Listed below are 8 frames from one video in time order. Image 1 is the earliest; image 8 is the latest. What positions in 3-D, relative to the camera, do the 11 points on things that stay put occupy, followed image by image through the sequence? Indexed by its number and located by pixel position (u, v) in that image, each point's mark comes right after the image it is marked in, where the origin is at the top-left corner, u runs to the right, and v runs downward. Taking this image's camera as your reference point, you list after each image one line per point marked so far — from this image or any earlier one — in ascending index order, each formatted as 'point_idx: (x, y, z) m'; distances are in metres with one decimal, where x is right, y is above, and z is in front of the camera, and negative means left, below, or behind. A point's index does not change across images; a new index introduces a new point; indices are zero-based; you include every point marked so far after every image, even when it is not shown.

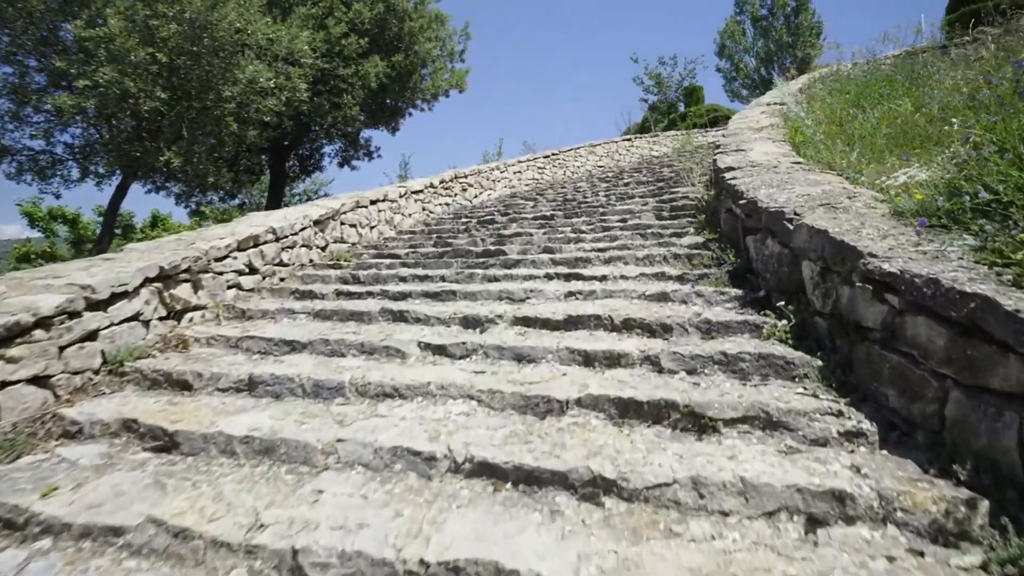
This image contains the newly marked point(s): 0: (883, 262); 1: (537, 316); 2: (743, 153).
0: (+1.1, +0.1, +1.8) m
1: (+0.1, -0.1, +2.8) m
2: (+1.6, +0.9, +4.4) m
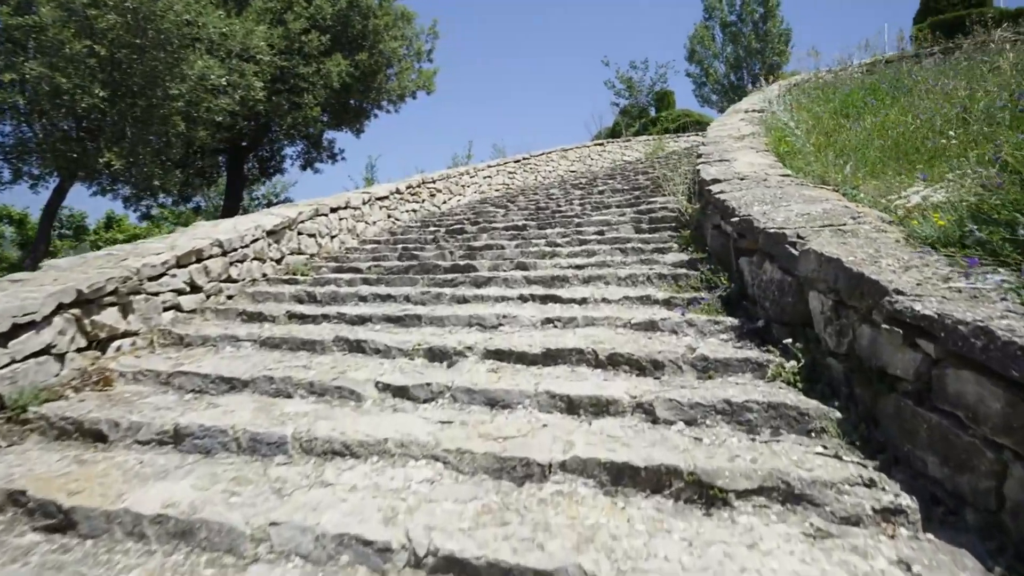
0: (+1.0, 0.0, +1.6) m
1: (0.0, -0.2, +2.5) m
2: (+1.4, +0.8, +4.2) m
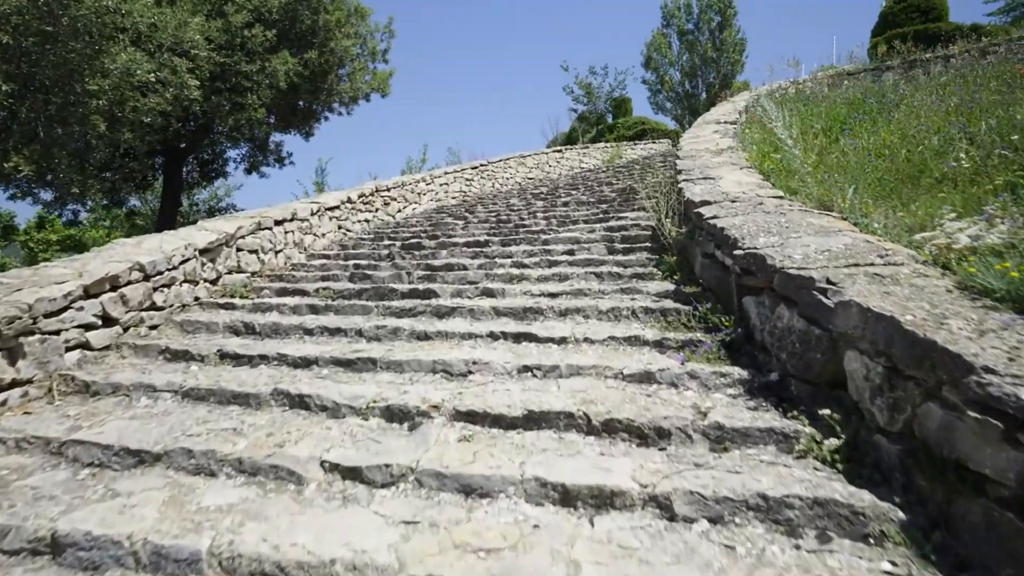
0: (+1.0, -0.2, +1.2) m
1: (-0.1, -0.4, +2.1) m
2: (+1.2, +0.6, +3.8) m
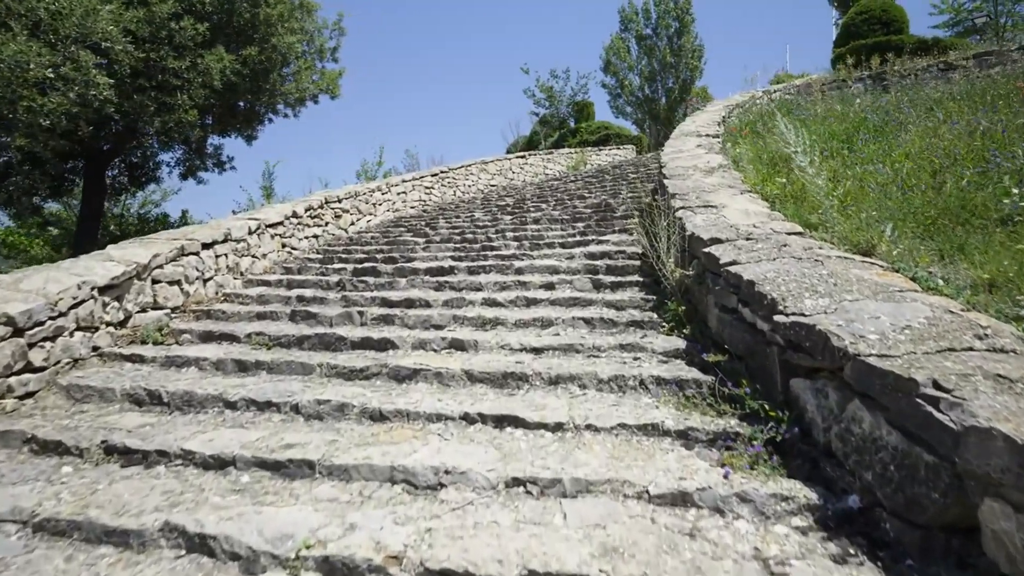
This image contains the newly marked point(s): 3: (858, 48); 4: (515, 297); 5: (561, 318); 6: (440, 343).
0: (+1.0, -0.4, +0.7) m
1: (-0.1, -0.7, +1.5) m
2: (+1.1, +0.4, +3.3) m
3: (+6.8, +4.7, +12.3) m
4: (0.0, -0.1, +3.8) m
5: (+0.3, -0.2, +3.3) m
6: (-0.4, -0.3, +3.1) m
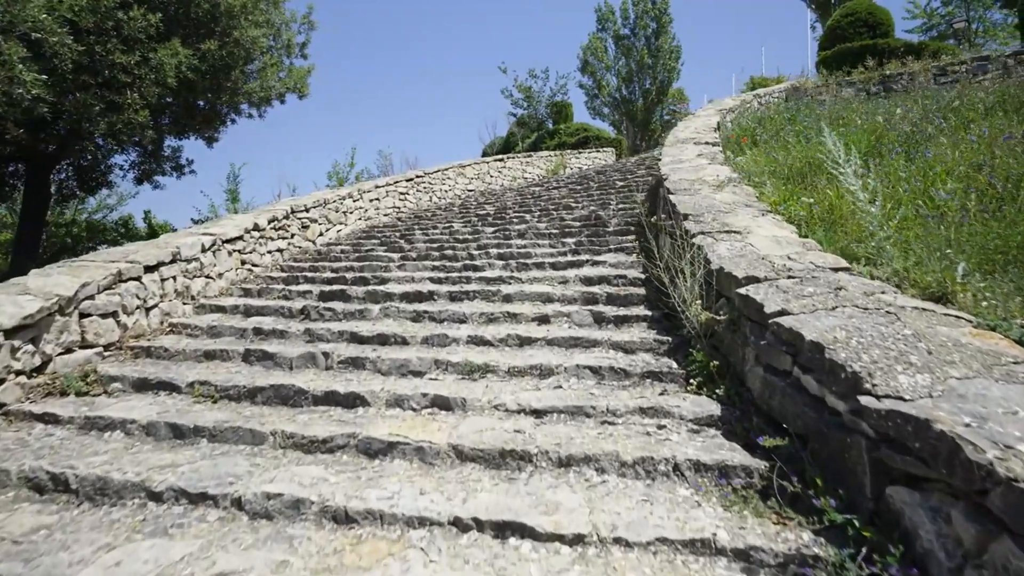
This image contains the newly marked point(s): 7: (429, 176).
0: (+1.1, -0.6, +0.2) m
1: (-0.1, -0.9, +1.0) m
2: (+1.0, +0.2, +2.9) m
3: (+6.4, +4.5, +12.1) m
4: (0.0, -0.2, +3.3) m
5: (+0.2, -0.3, +2.8) m
6: (-0.4, -0.5, +2.6) m
7: (-1.4, +1.9, +10.8) m
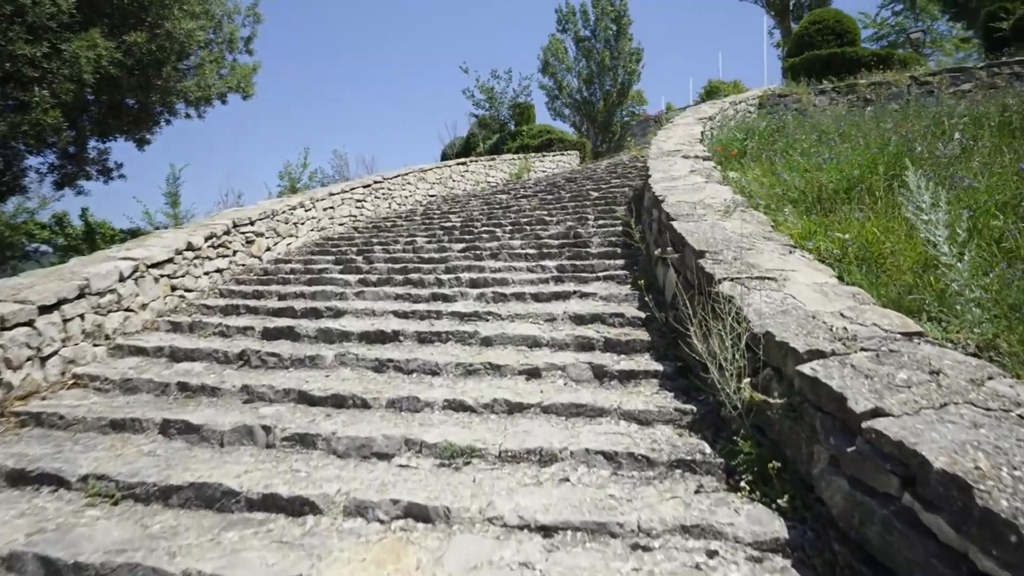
0: (+1.3, -0.9, -0.3) m
1: (0.0, -1.1, +0.4) m
2: (+1.0, 0.0, +2.3) m
3: (+5.7, +4.4, +11.9) m
4: (-0.1, -0.5, +2.7) m
5: (+0.2, -0.6, +2.2) m
6: (-0.4, -0.7, +2.0) m
7: (-2.0, +1.7, +10.1) m
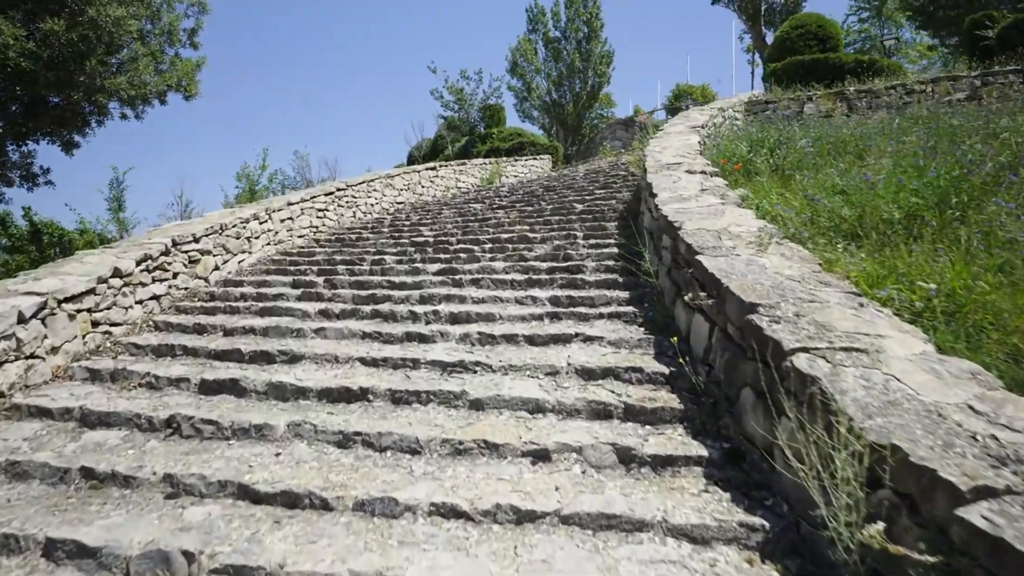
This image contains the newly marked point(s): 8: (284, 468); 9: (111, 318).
0: (+1.4, -1.1, -0.8) m
1: (+0.2, -1.3, -0.3) m
2: (+1.1, -0.3, +1.8) m
3: (+5.2, +4.1, +11.6) m
4: (-0.1, -0.7, +2.1) m
5: (+0.3, -0.8, +1.6) m
6: (-0.3, -0.9, +1.3) m
7: (-2.4, +1.5, +9.3) m
8: (-0.9, -0.7, +2.5) m
9: (-2.7, -0.2, +4.3) m
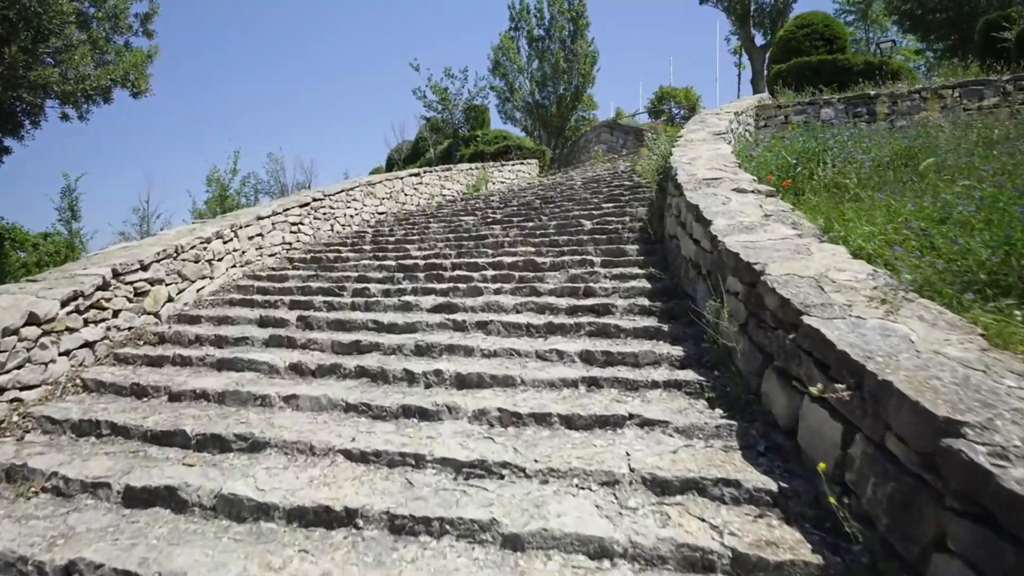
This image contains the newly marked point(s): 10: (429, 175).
0: (+1.7, -1.4, -1.6) m
1: (+0.5, -1.6, -1.1) m
2: (+1.3, -0.6, +0.9) m
3: (+5.1, +3.8, +10.9) m
4: (+0.1, -1.0, +1.2) m
5: (+0.5, -1.1, +0.8) m
6: (-0.1, -1.2, +0.5) m
7: (-2.4, +1.2, +8.4) m
8: (-0.7, -1.0, +1.6) m
9: (-2.6, -0.5, +3.3) m
10: (-1.5, +2.0, +11.4) m
